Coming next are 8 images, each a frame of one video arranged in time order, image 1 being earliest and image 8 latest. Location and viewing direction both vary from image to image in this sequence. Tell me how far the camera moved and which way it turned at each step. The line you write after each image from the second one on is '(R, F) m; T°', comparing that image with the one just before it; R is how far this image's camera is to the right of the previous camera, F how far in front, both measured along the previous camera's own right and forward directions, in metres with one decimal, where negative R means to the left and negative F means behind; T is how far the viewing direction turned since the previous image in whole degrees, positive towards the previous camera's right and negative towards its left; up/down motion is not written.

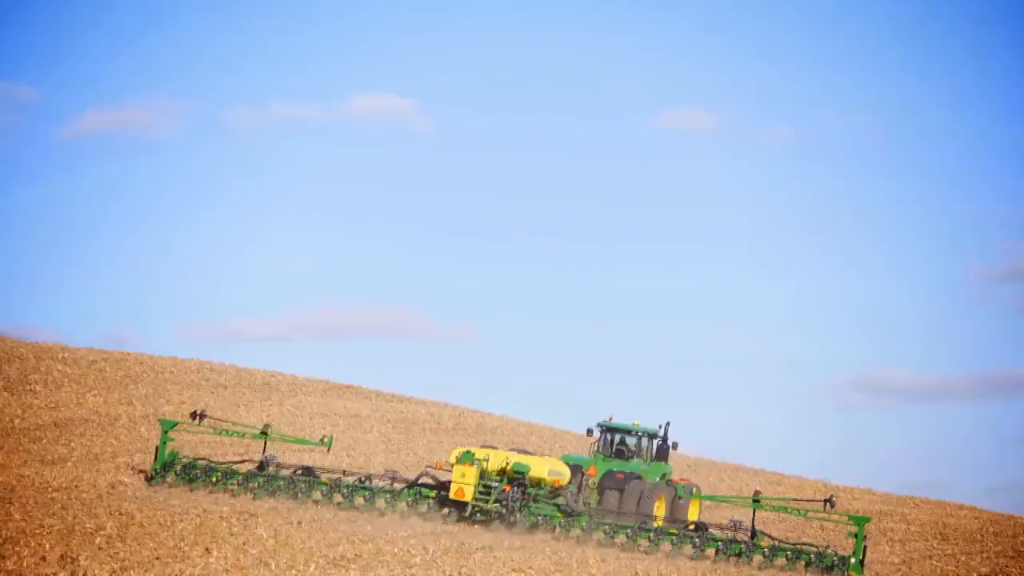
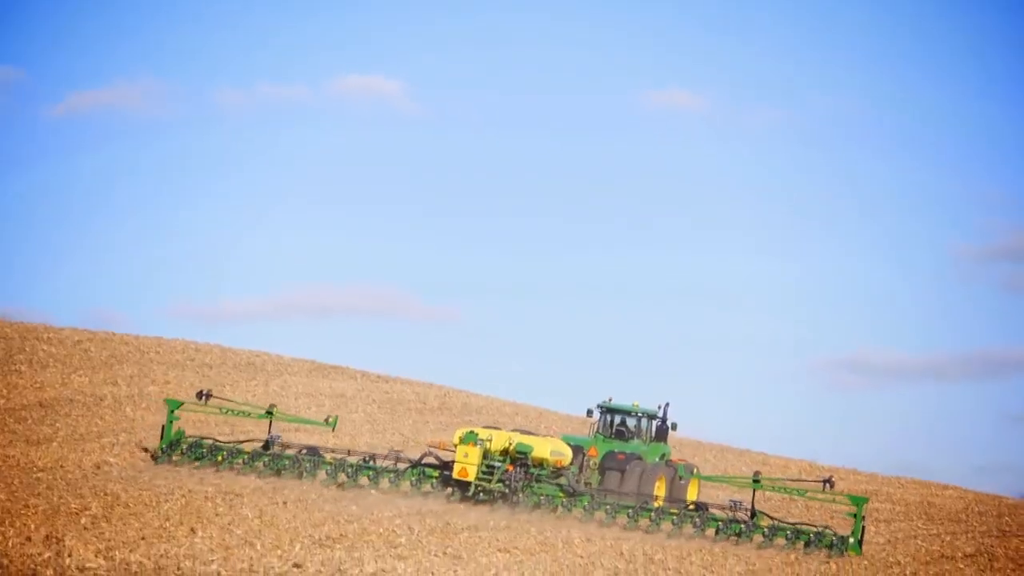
(+0.3, +0.1) m; 0°
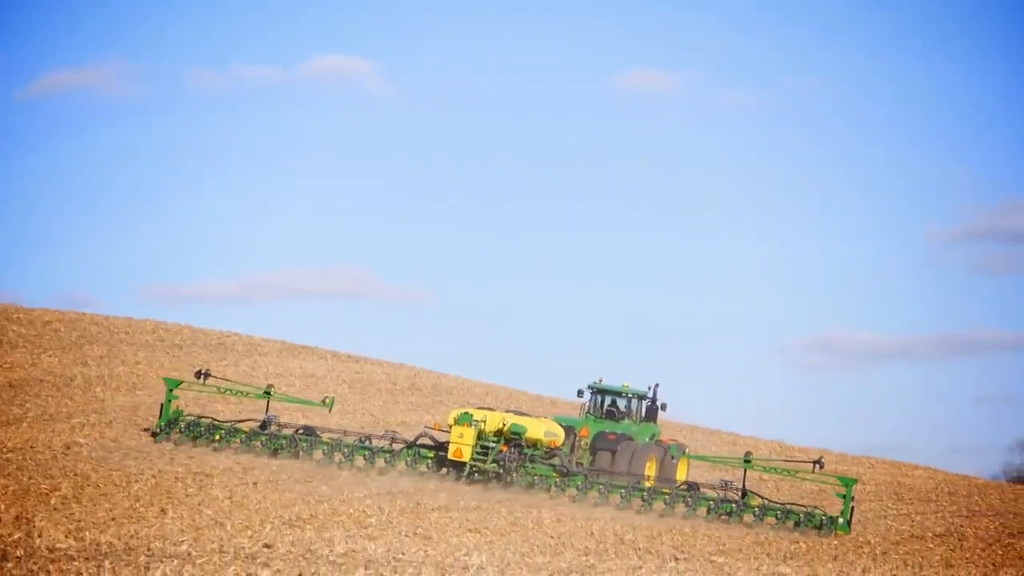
(+0.4, +0.1) m; 0°
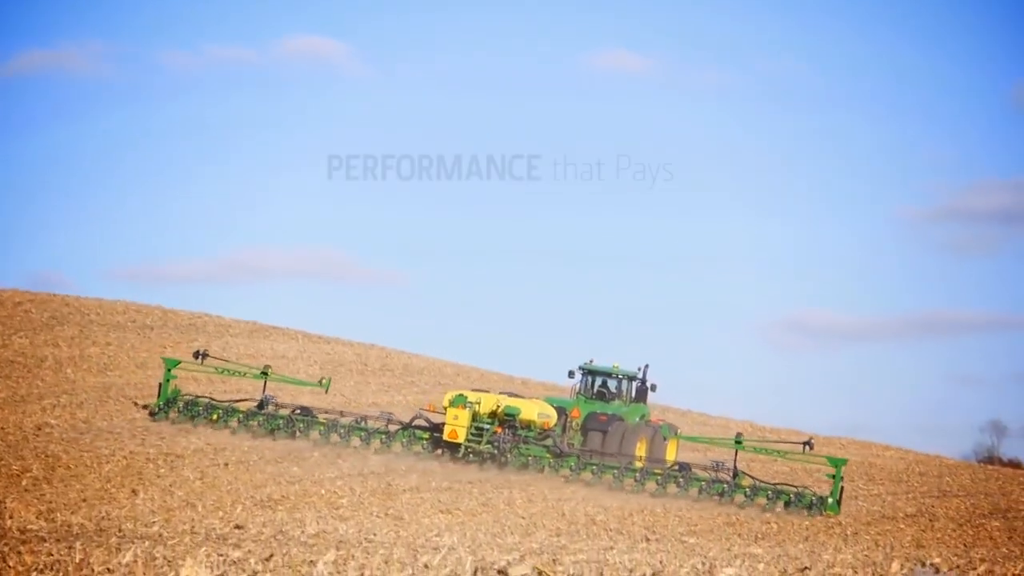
(+0.4, +0.1) m; 0°
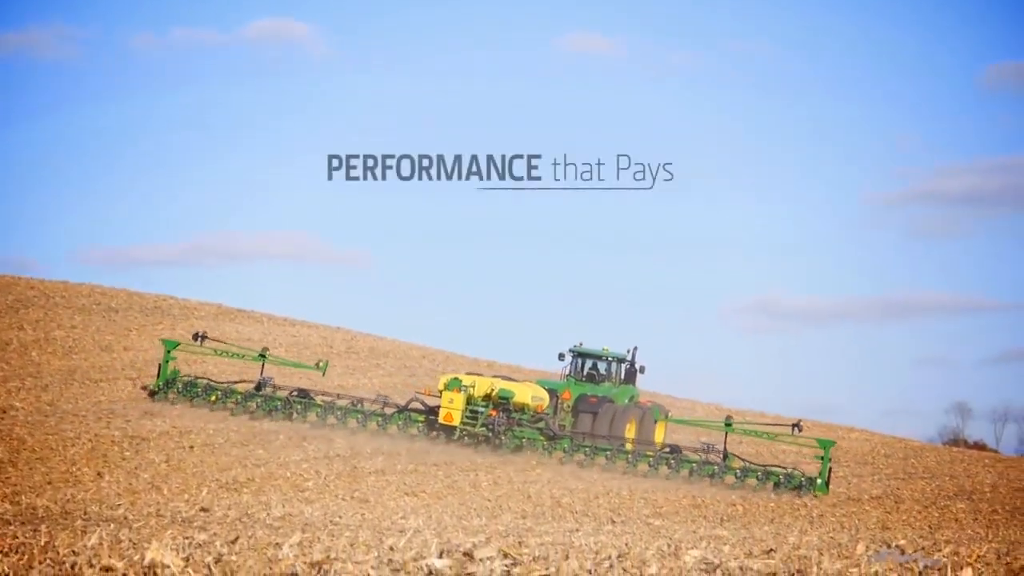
(+0.5, +0.1) m; 0°
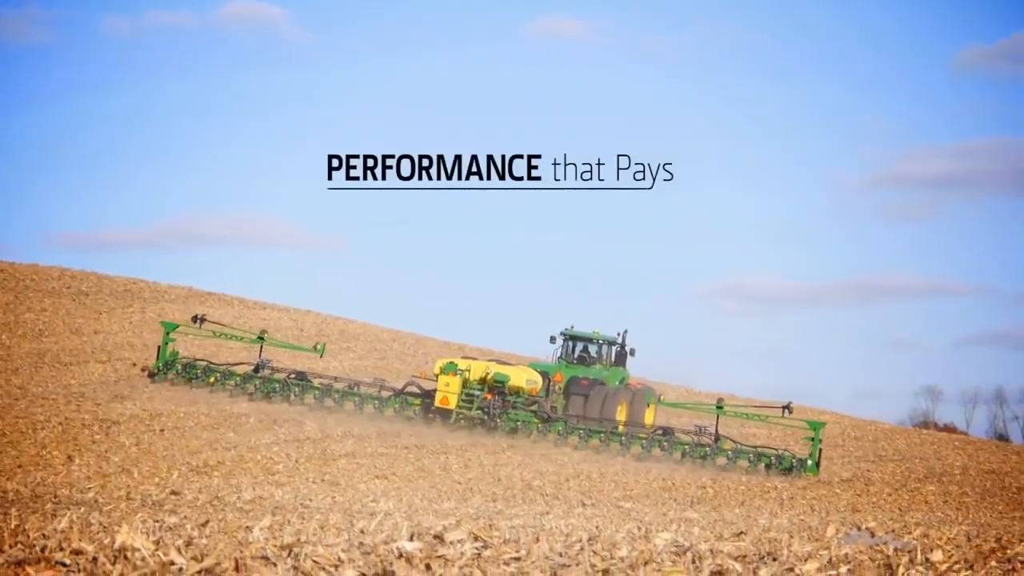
(+0.4, +0.1) m; 0°
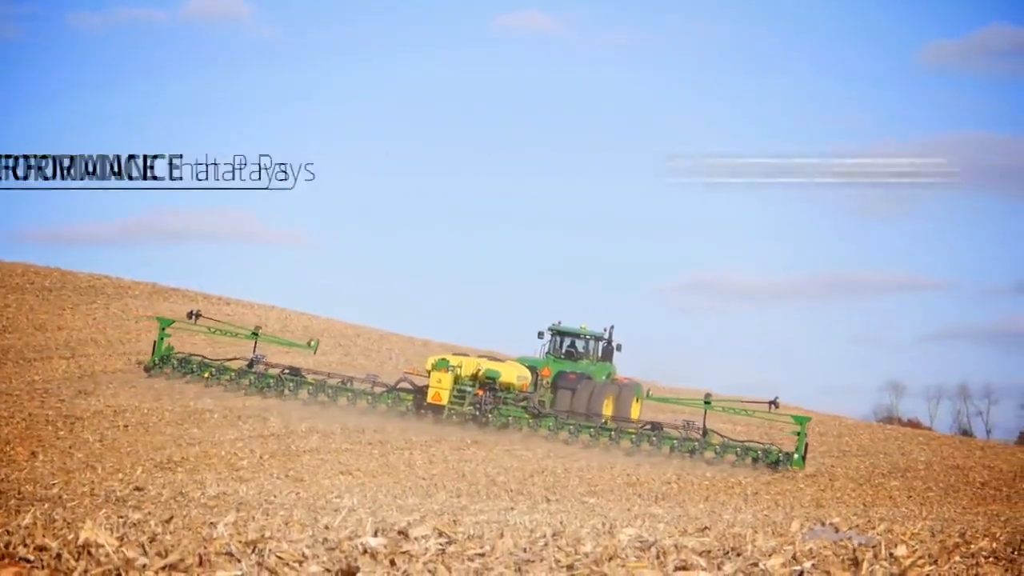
(+0.5, 0.0) m; 0°
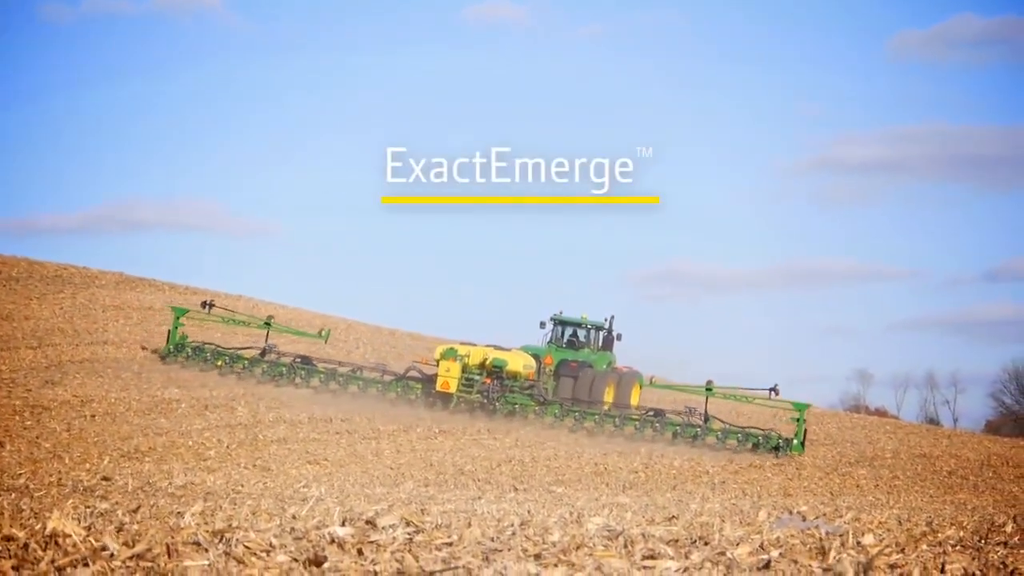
(+0.7, +0.1) m; -1°
